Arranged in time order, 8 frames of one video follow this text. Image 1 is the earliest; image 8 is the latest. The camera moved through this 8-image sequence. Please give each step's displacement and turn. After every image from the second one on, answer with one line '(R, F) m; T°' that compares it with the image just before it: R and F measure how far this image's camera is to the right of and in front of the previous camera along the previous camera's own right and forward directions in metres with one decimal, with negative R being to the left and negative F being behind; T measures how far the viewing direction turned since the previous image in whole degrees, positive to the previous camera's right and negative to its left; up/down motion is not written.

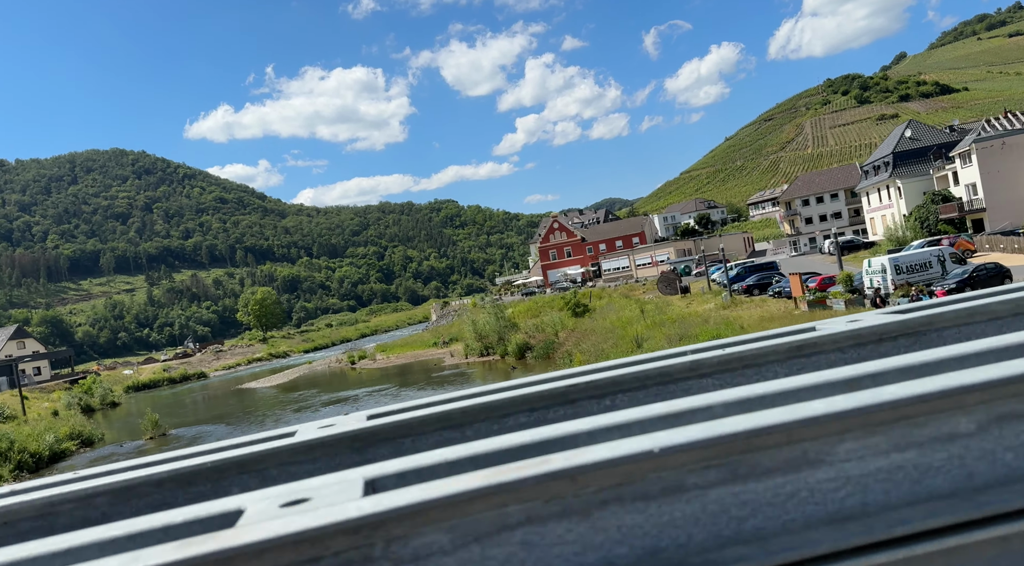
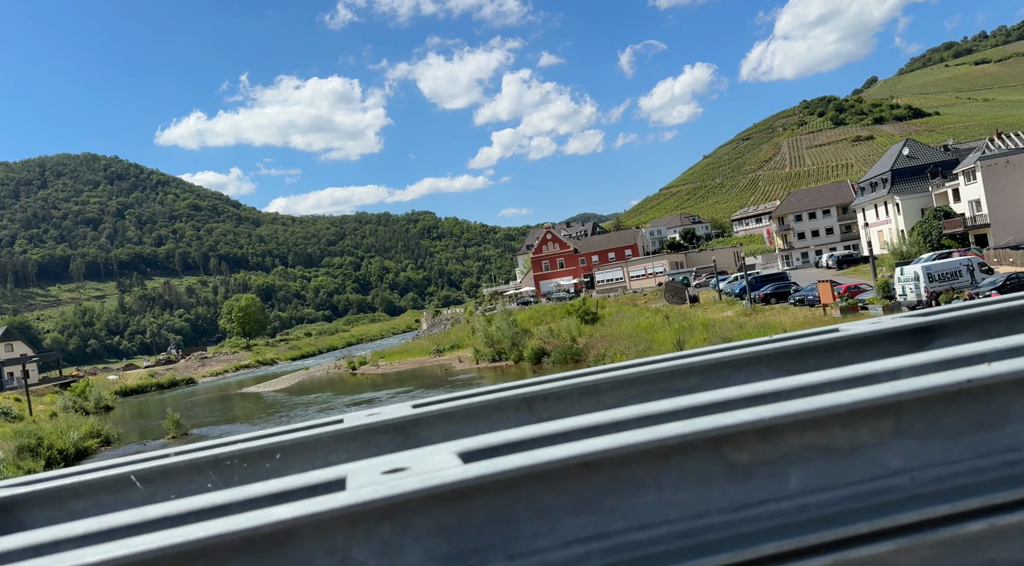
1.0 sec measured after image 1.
(-2.3, -0.5) m; +2°
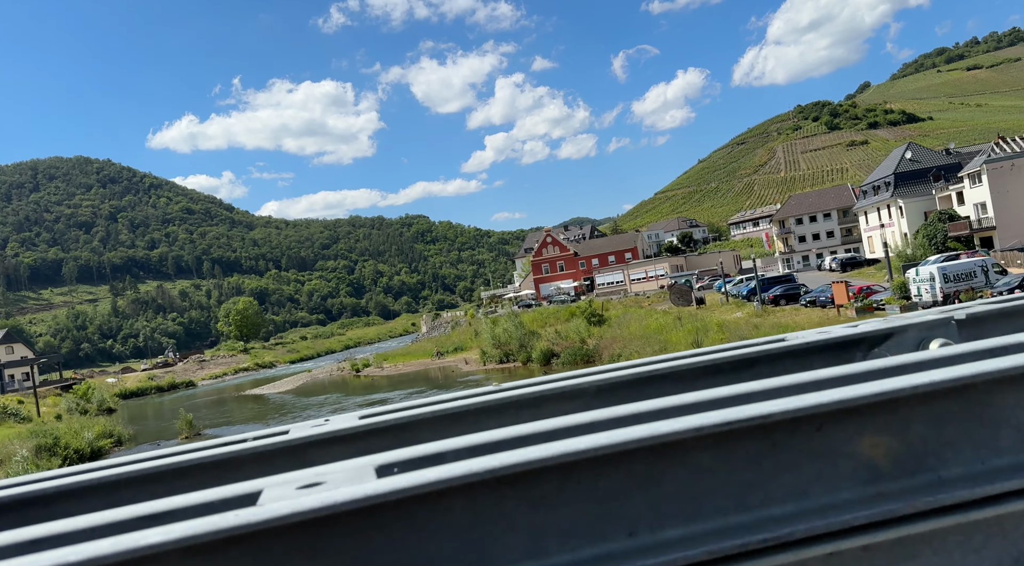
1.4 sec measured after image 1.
(-0.8, -0.2) m; +1°
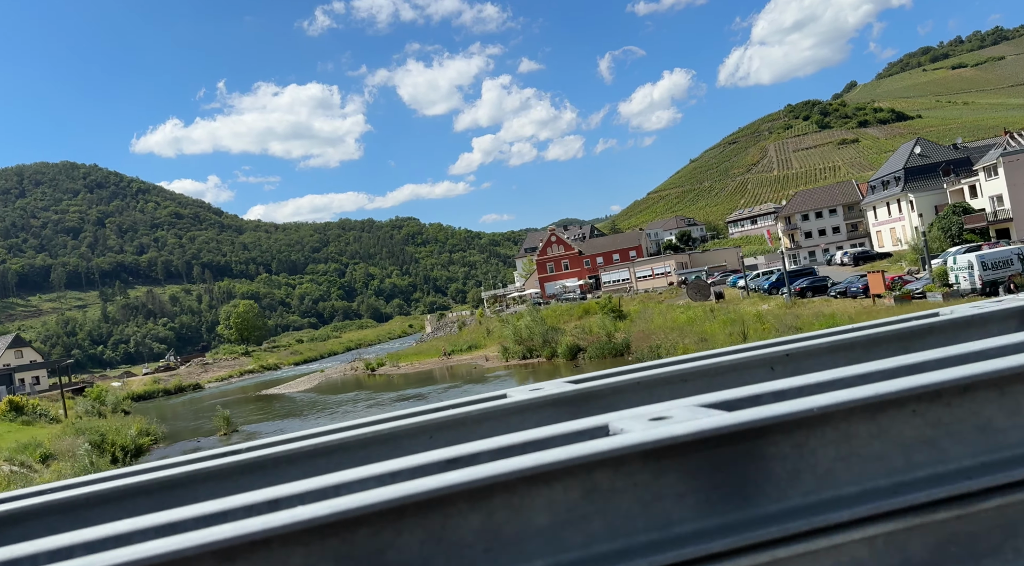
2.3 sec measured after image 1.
(-1.9, -0.5) m; +1°
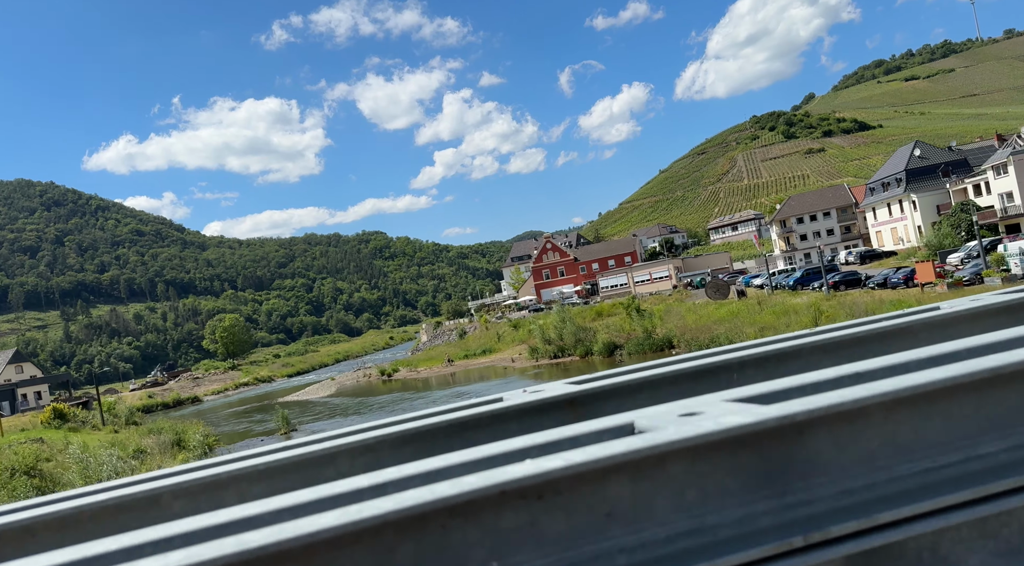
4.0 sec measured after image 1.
(-3.9, -1.0) m; +3°
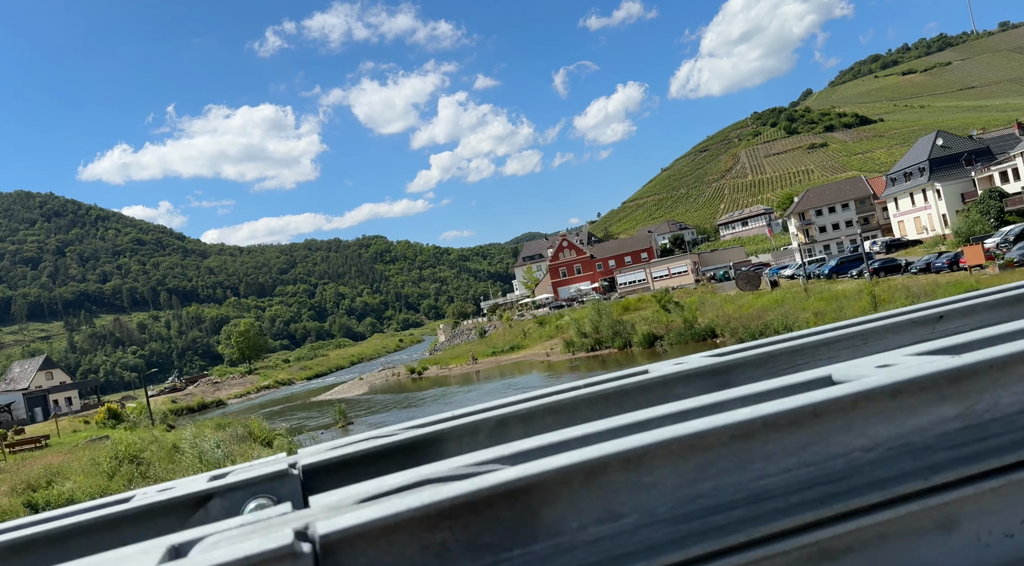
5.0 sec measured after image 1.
(-2.3, -0.7) m; 0°
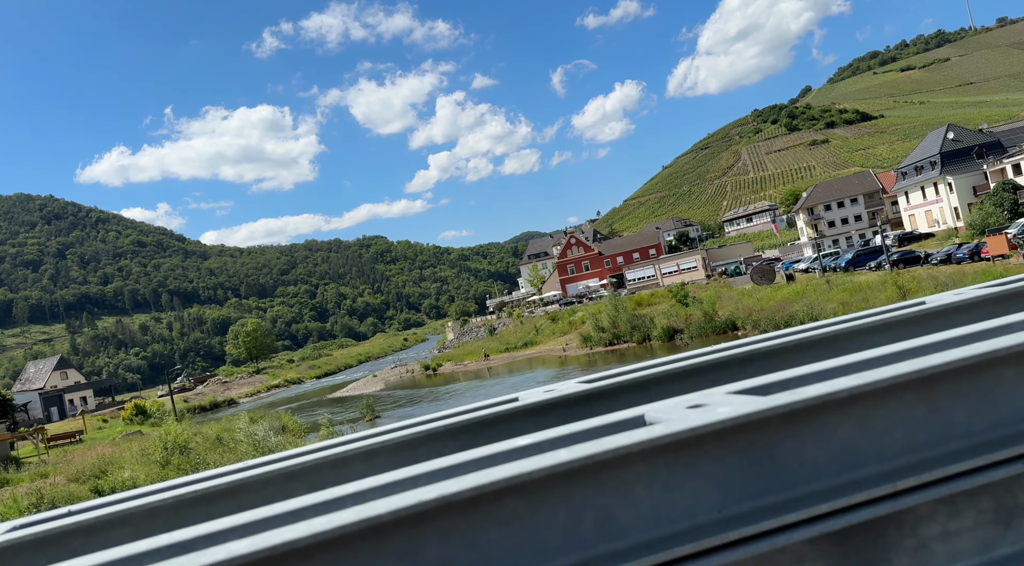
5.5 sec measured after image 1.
(-1.1, -0.4) m; 0°
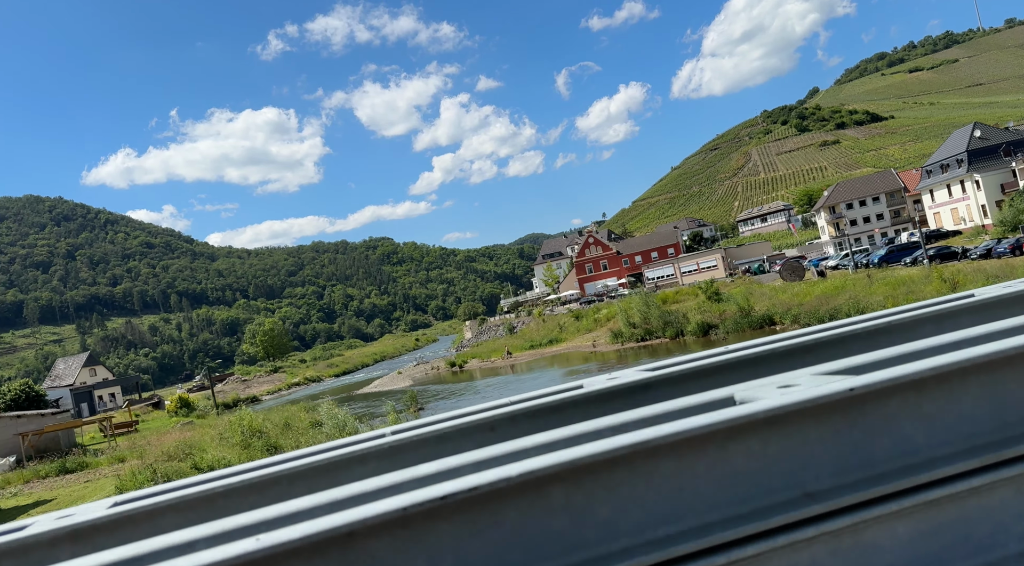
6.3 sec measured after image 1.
(-1.7, -0.5) m; 0°
